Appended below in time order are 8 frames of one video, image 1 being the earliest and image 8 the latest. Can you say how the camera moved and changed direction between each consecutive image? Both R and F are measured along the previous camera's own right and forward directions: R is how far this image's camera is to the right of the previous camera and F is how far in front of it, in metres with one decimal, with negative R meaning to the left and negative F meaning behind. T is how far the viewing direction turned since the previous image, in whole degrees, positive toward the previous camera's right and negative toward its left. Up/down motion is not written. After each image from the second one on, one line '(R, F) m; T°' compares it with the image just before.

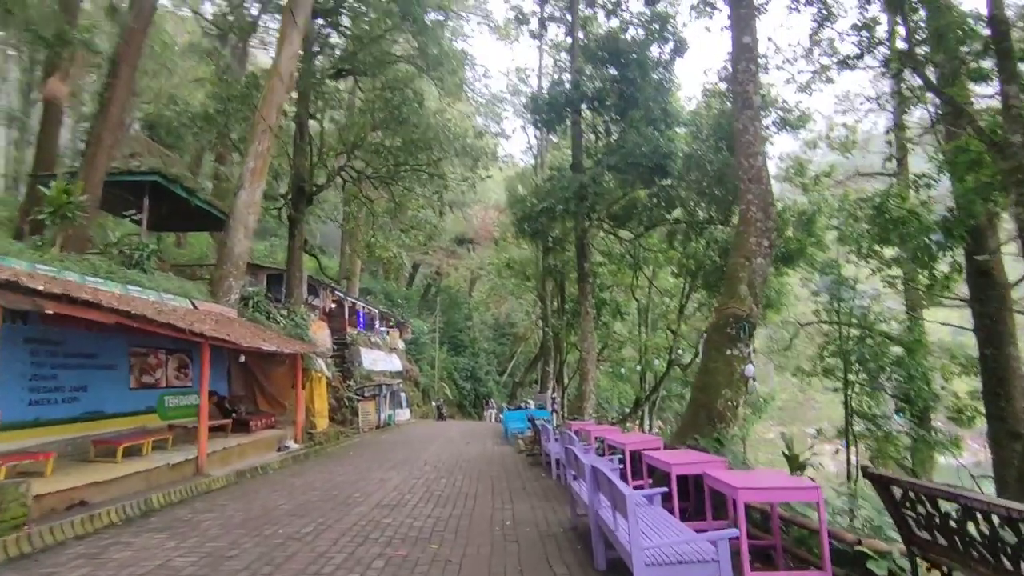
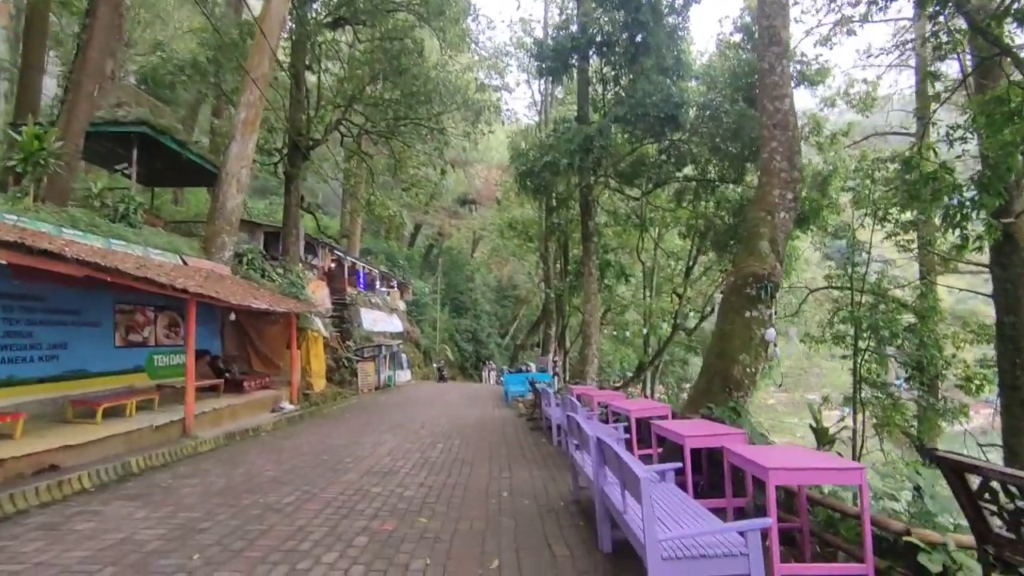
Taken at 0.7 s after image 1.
(0.0, +0.5) m; 0°
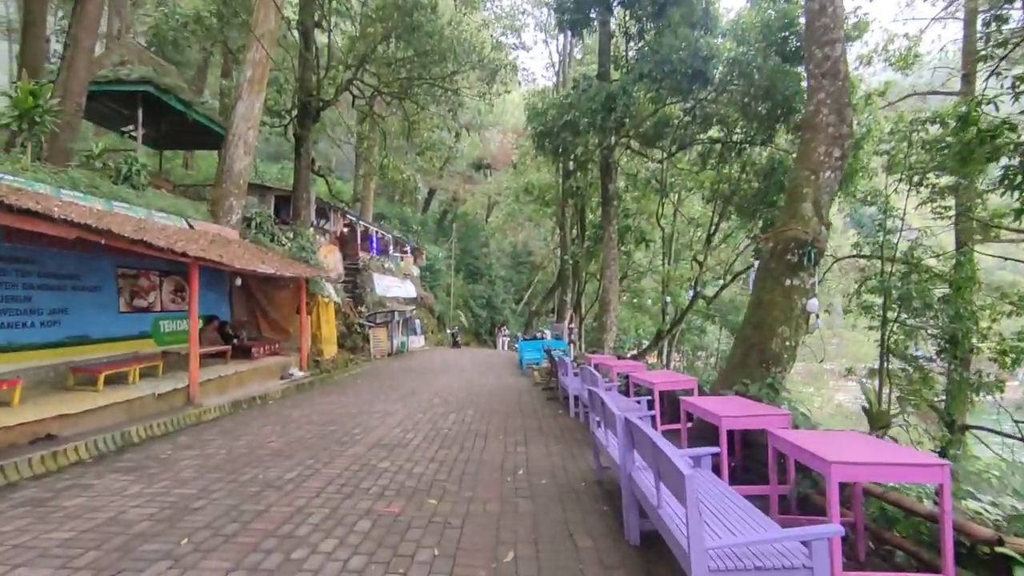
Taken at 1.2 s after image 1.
(0.0, +0.5) m; -1°
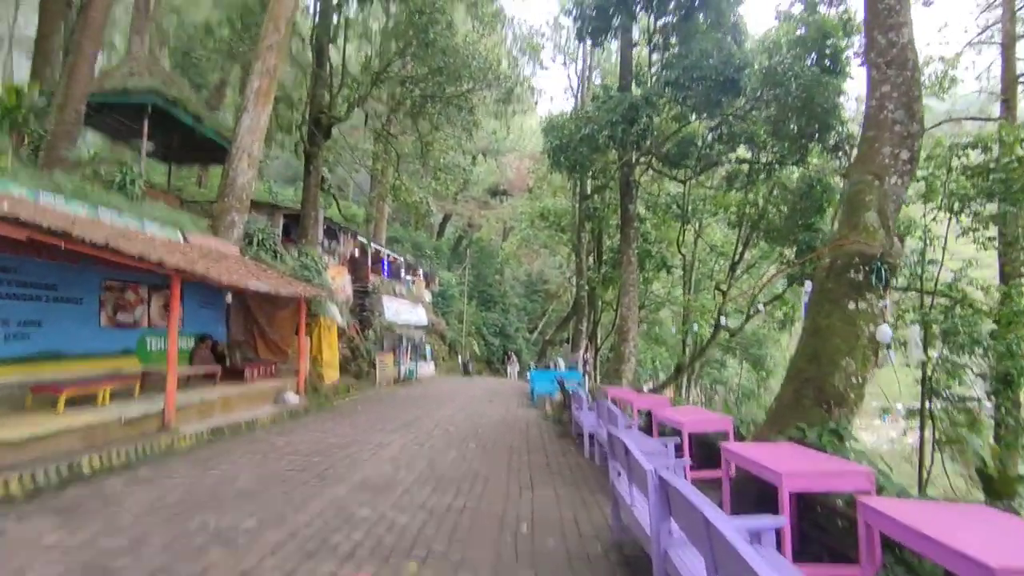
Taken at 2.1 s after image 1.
(+0.1, +0.8) m; -1°
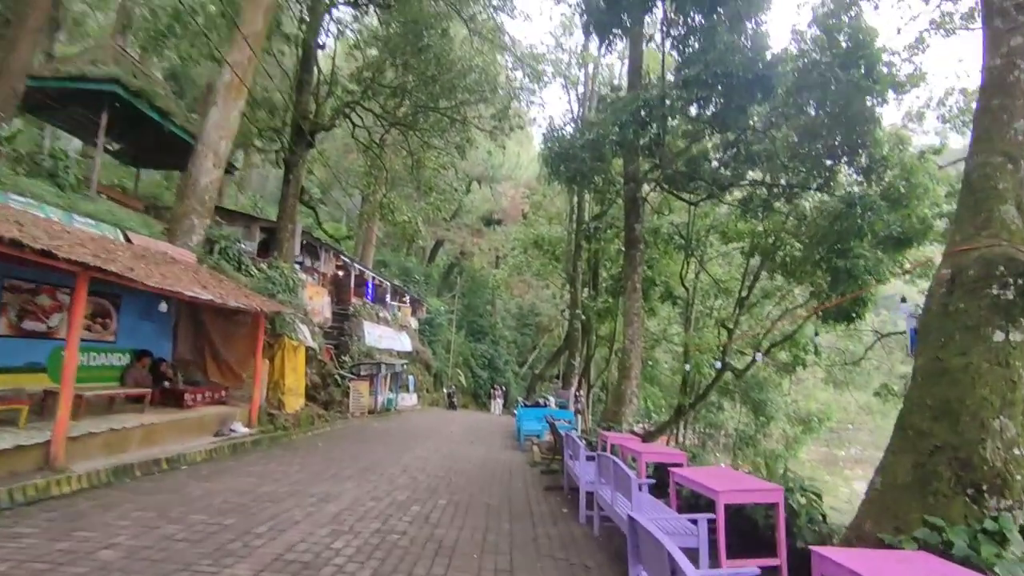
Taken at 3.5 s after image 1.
(+0.1, +1.4) m; +1°
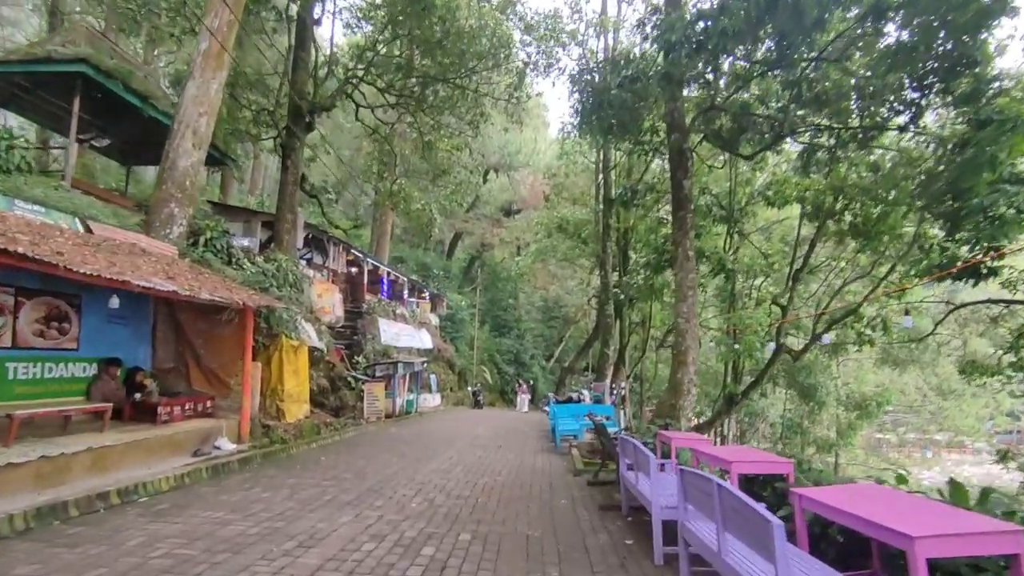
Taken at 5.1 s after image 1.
(-0.1, +1.7) m; -2°
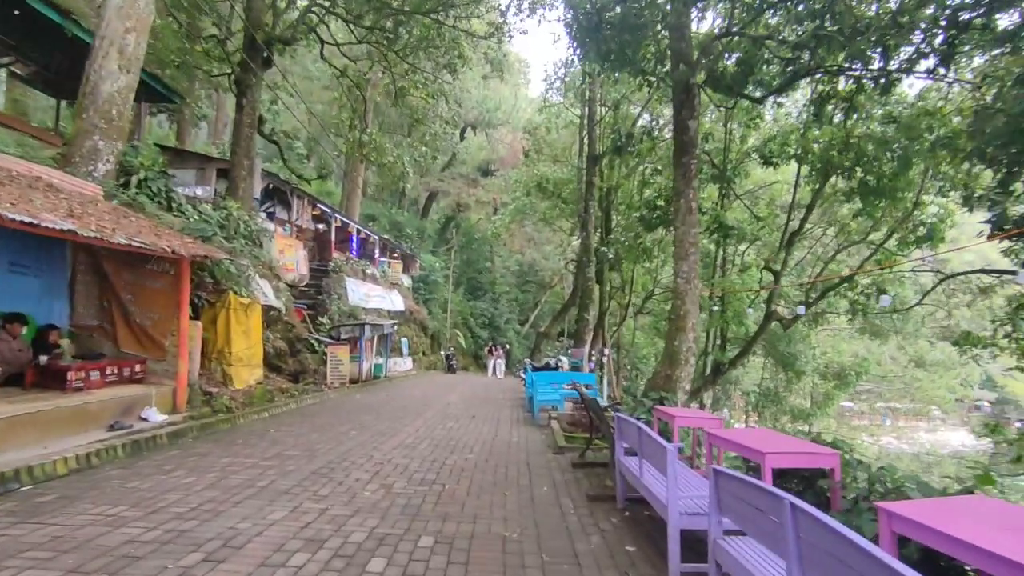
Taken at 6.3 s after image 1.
(0.0, +1.1) m; +2°
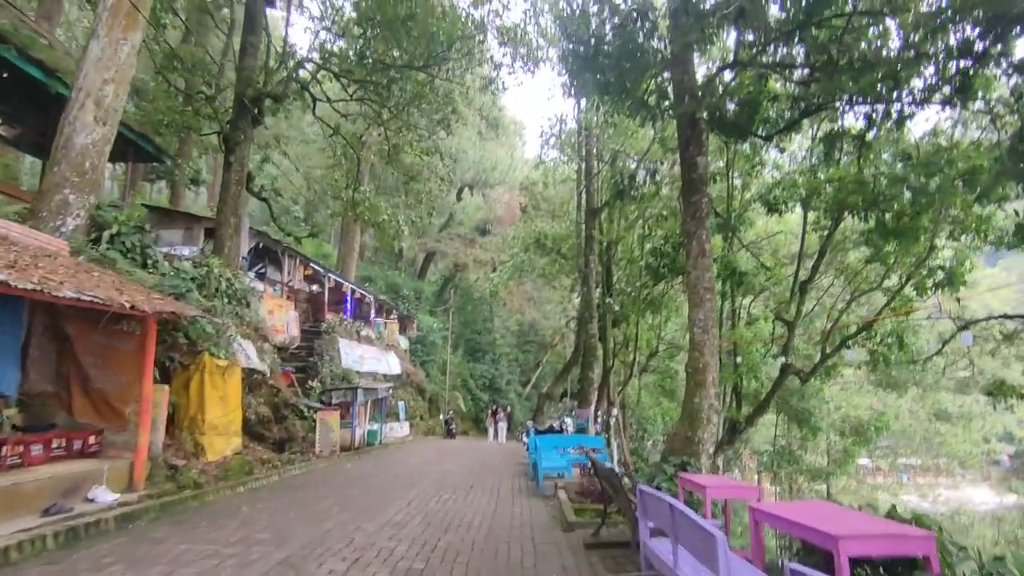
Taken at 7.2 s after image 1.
(0.0, +0.7) m; 0°
